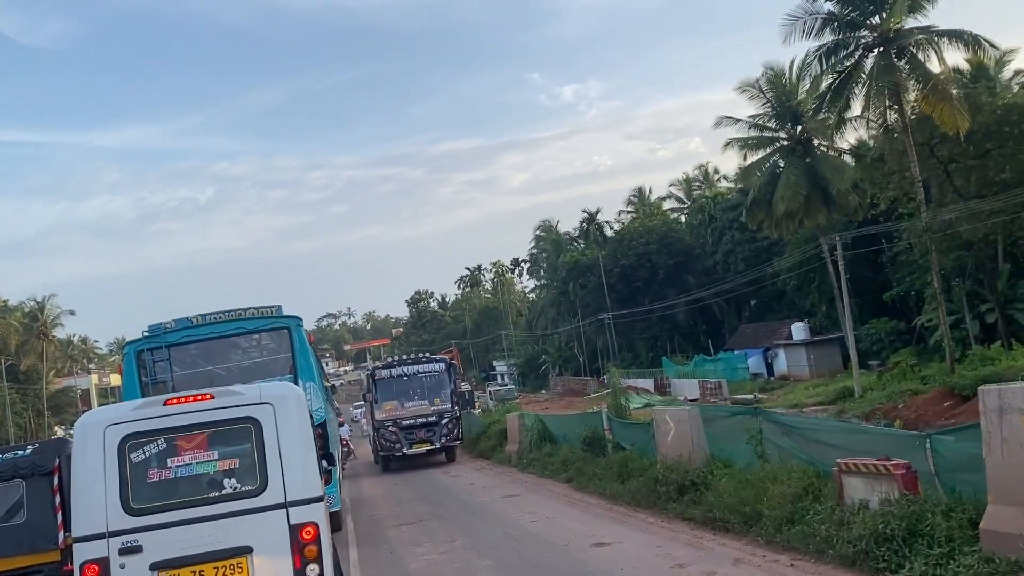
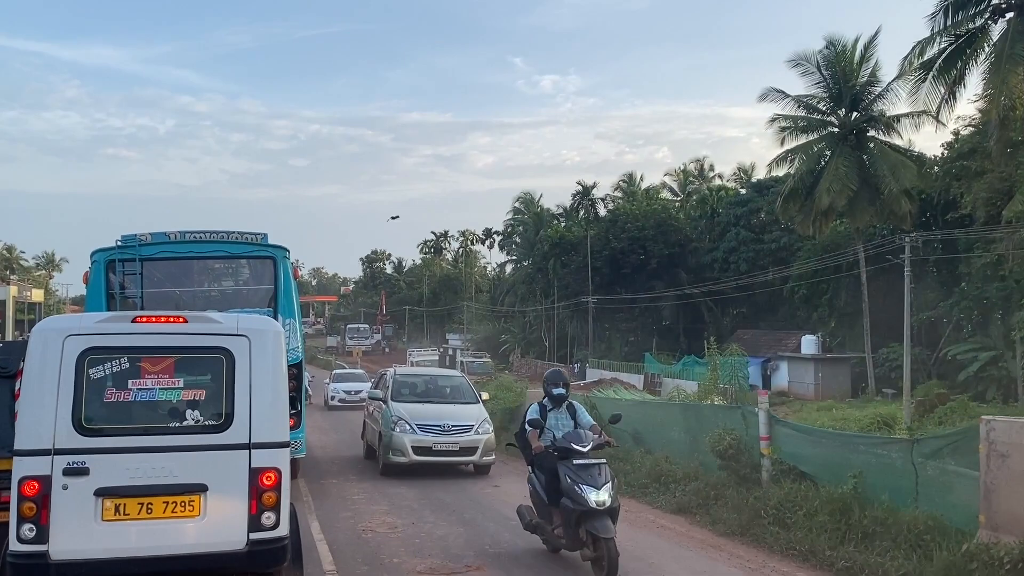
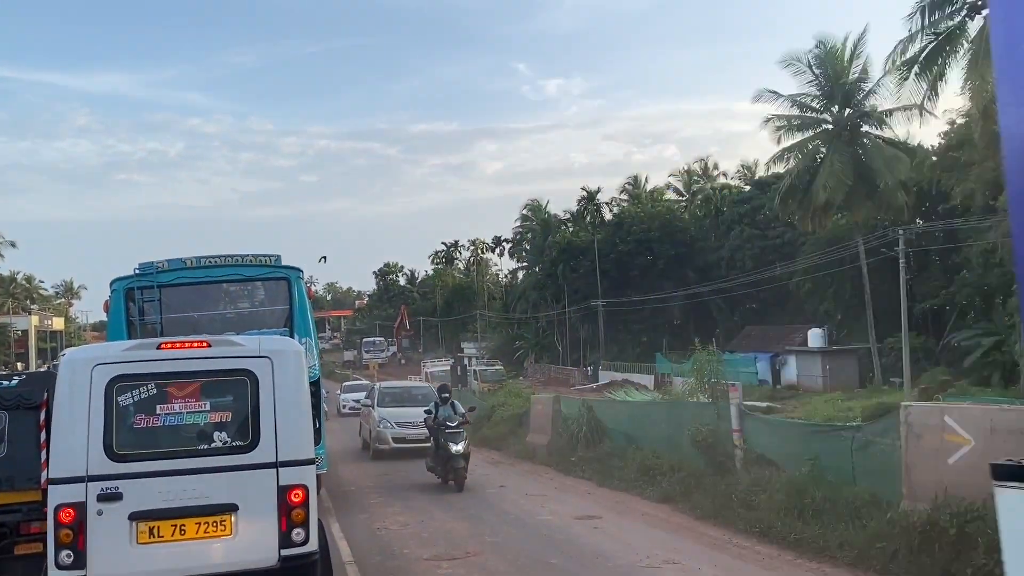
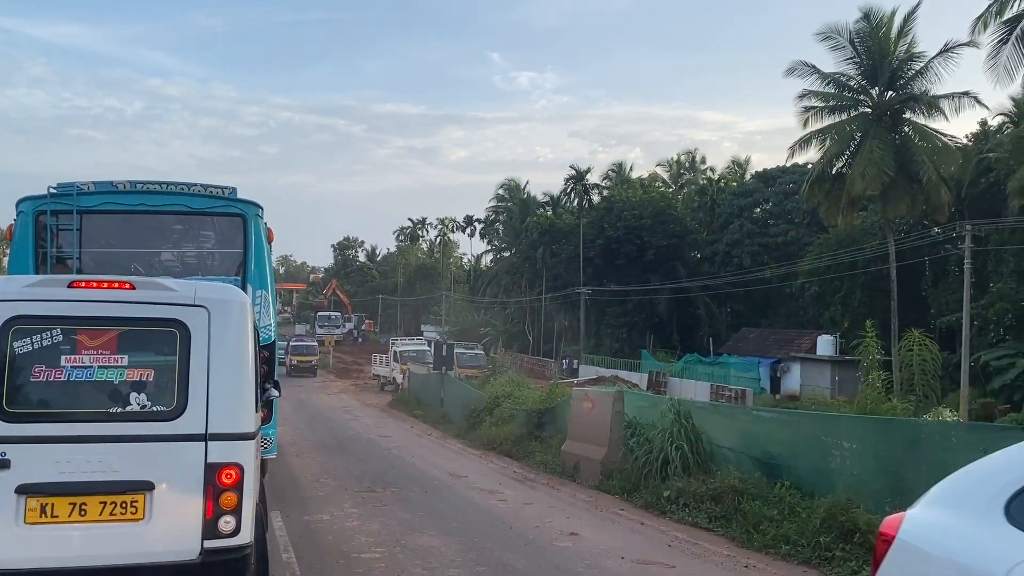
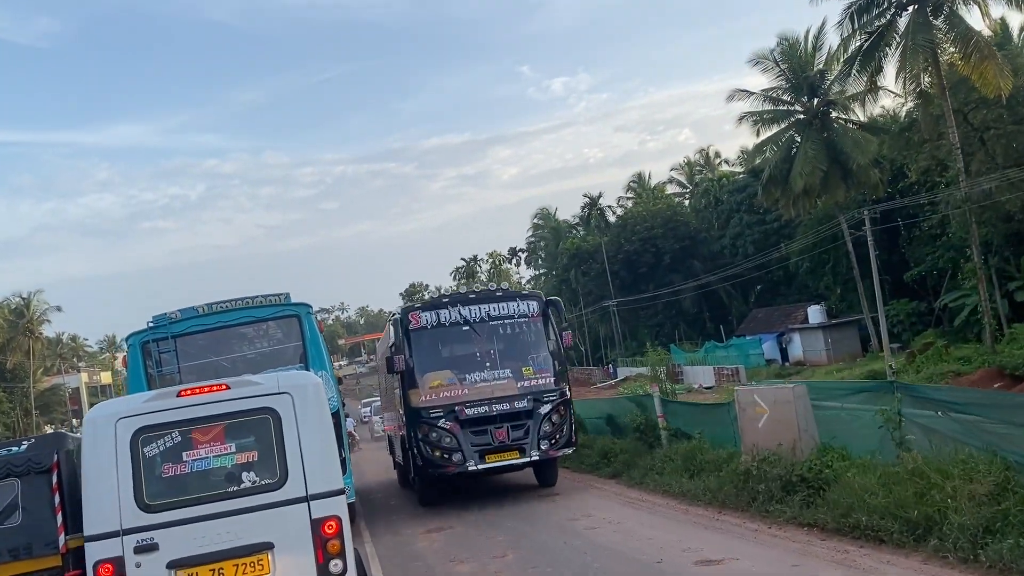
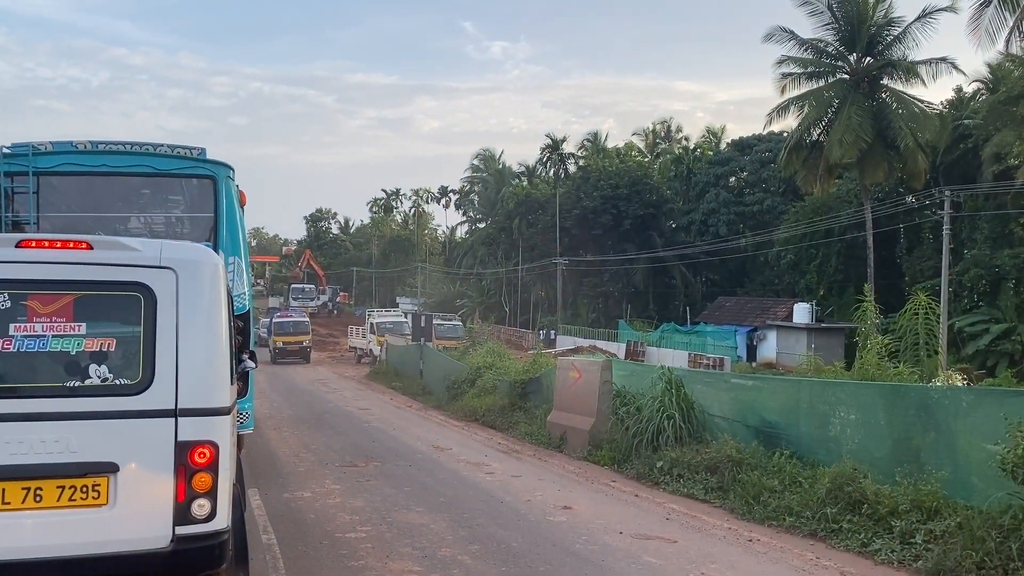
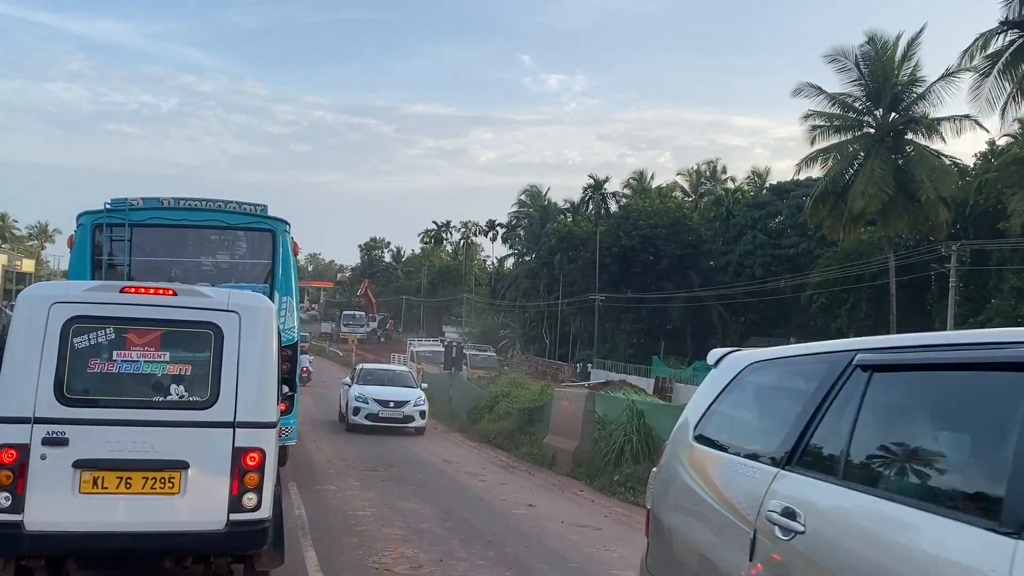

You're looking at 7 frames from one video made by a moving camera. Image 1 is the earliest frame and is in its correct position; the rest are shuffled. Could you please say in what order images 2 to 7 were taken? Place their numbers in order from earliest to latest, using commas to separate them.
5, 3, 2, 7, 4, 6
